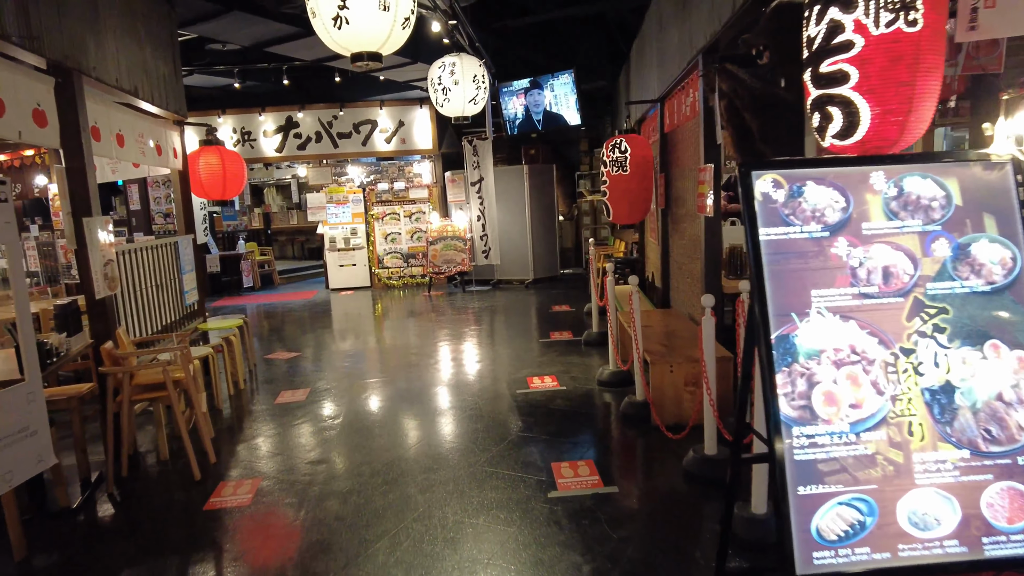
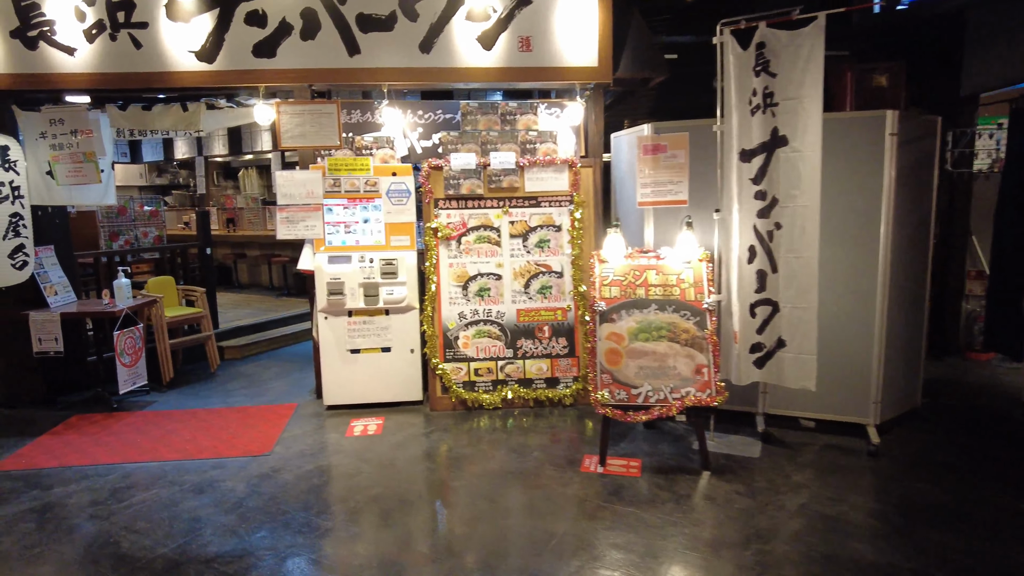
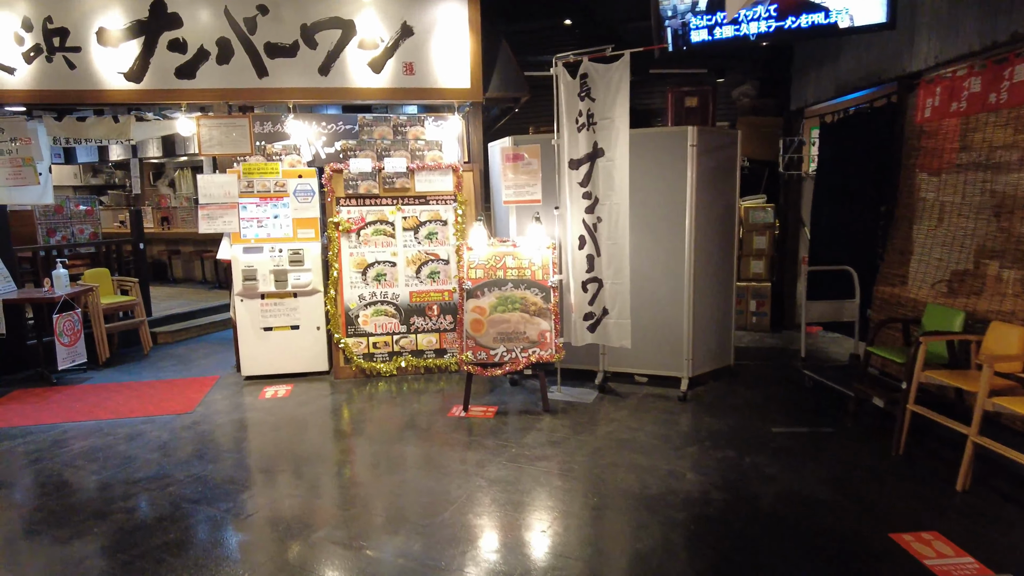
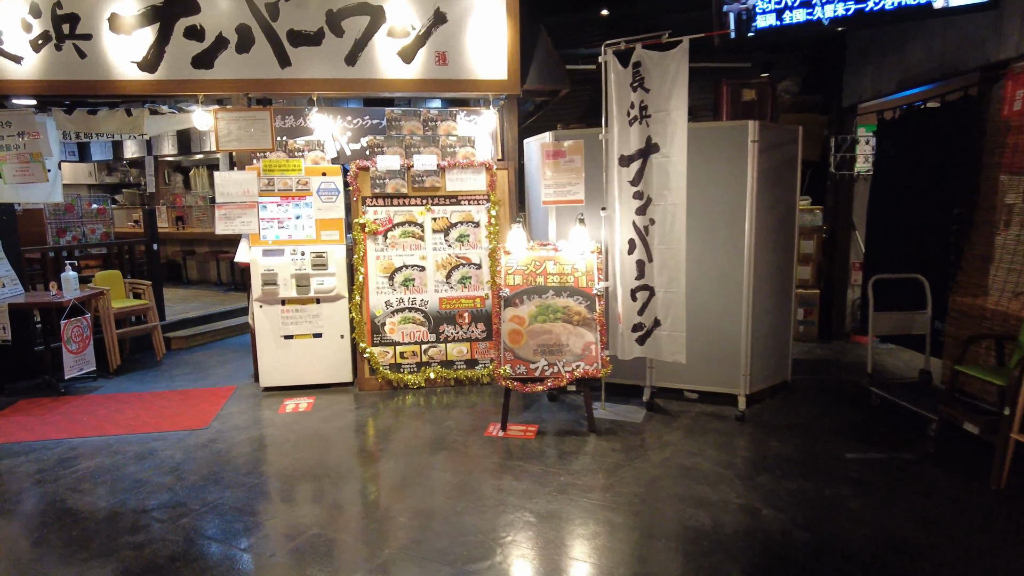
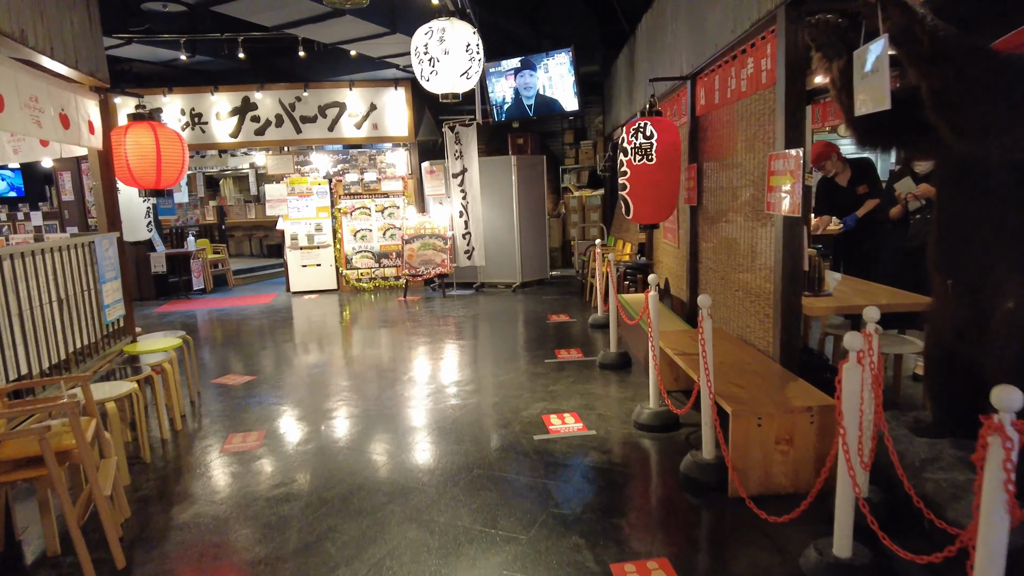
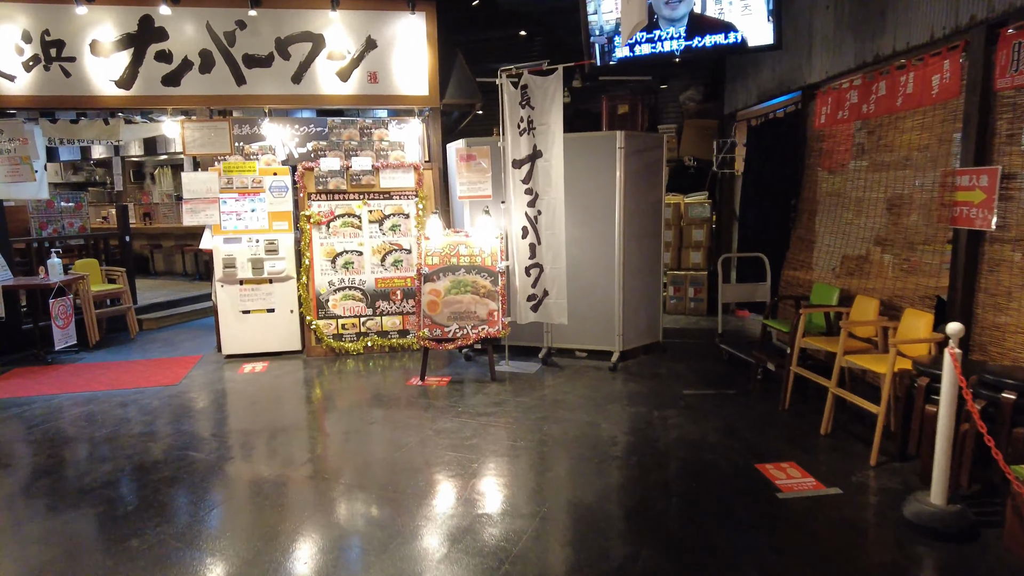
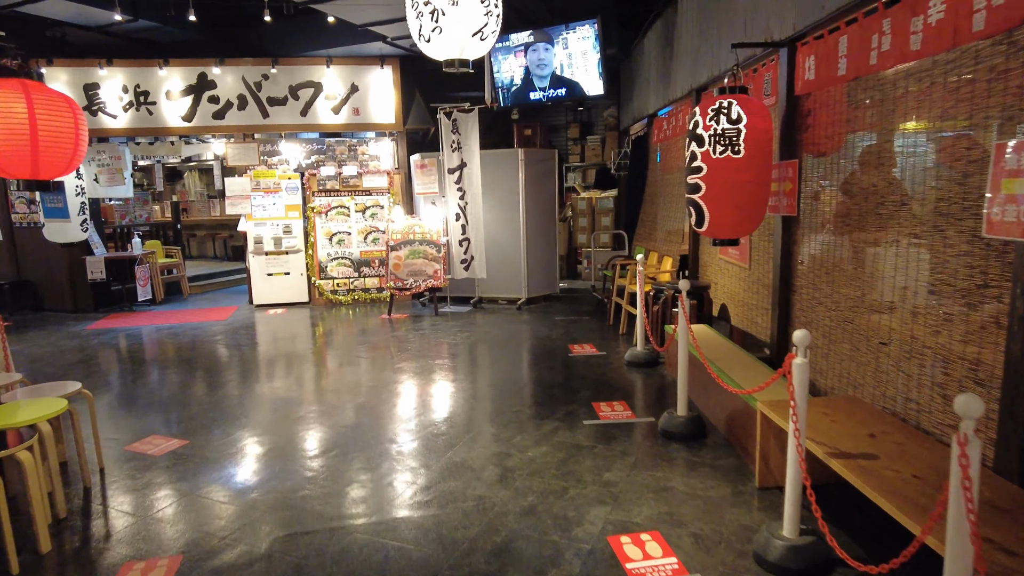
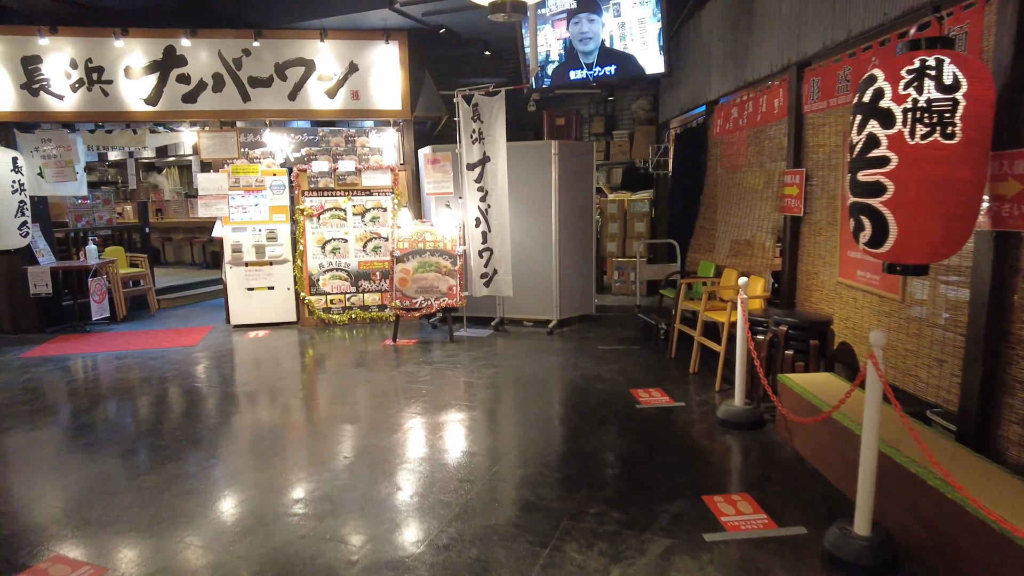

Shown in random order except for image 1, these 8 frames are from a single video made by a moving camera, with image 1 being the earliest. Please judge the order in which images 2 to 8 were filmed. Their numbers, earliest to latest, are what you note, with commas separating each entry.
5, 7, 8, 6, 3, 4, 2
